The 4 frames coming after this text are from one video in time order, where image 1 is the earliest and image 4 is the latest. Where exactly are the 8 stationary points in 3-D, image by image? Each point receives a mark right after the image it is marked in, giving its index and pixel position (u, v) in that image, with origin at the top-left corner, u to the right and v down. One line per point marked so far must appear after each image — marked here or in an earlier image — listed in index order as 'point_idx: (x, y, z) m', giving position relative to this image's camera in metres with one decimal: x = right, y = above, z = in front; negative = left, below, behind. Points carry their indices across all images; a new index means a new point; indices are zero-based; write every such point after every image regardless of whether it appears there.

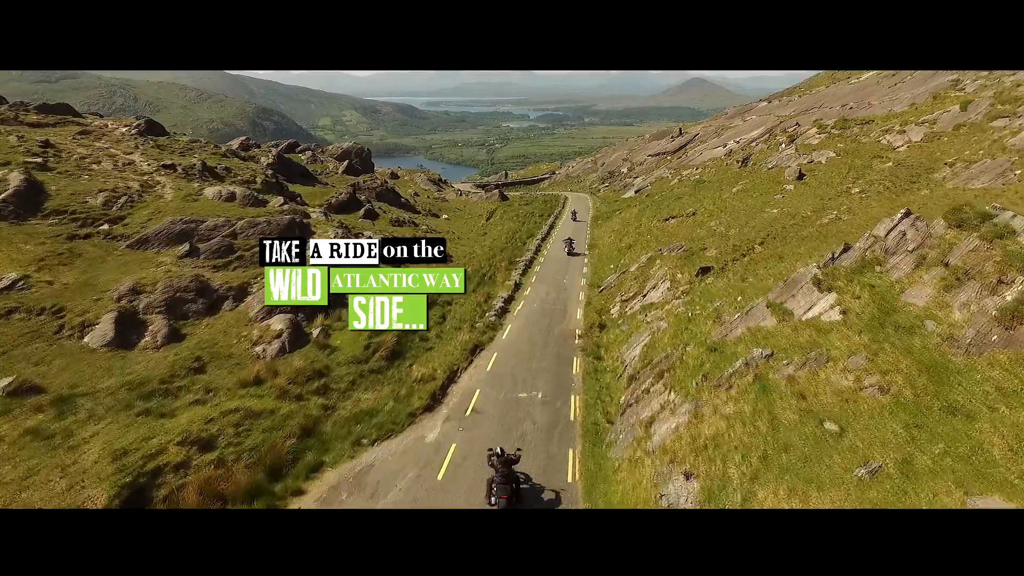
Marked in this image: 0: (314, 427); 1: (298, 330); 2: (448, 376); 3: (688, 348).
0: (-4.9, -3.5, +14.8) m
1: (-7.0, -1.3, +19.4) m
2: (-2.0, -2.8, +18.2) m
3: (+4.5, -1.5, +15.0) m
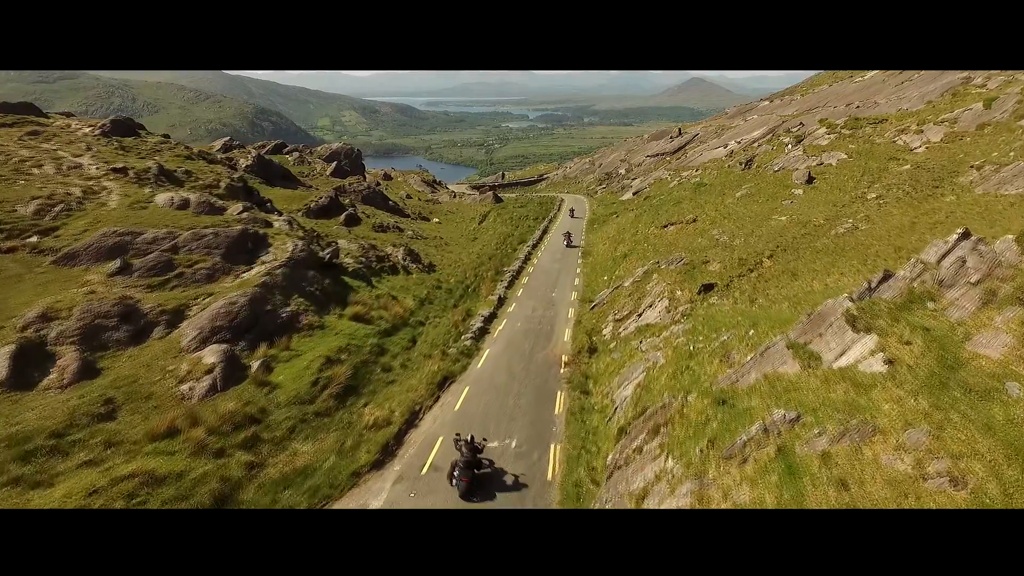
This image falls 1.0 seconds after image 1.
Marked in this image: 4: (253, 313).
0: (-5.7, -4.2, +12.0) m
1: (-7.8, -2.1, +16.6) m
2: (-2.8, -3.5, +15.5) m
3: (+3.7, -2.2, +12.3) m
4: (-8.1, -0.8, +18.6) m
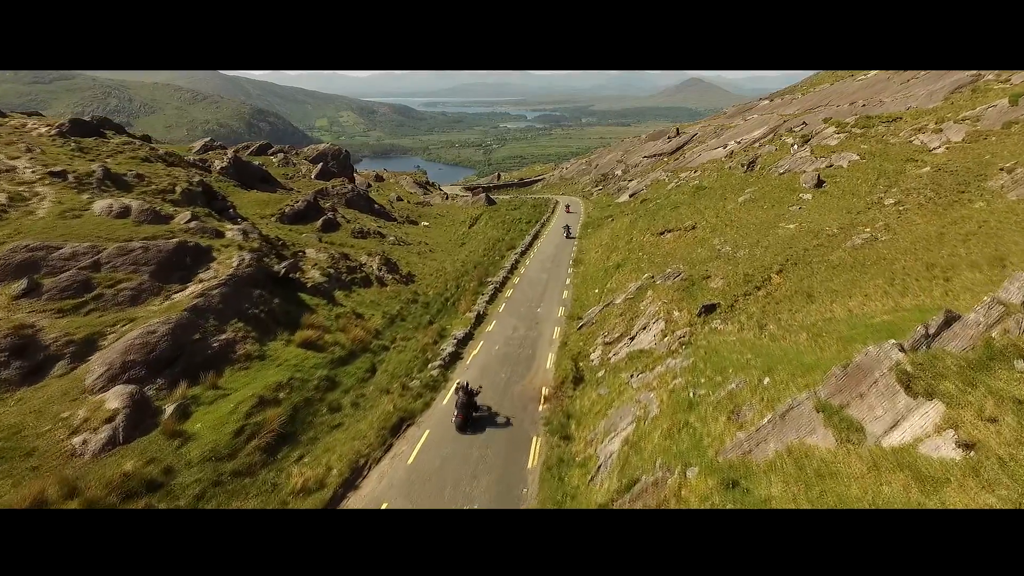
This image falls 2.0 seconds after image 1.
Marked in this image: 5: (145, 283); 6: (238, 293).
0: (-6.5, -4.9, +9.3) m
1: (-8.7, -2.8, +13.9) m
2: (-3.6, -4.2, +12.8) m
3: (+2.9, -2.9, +9.6) m
4: (-9.0, -1.5, +15.9) m
5: (-11.3, +0.2, +18.3) m
6: (-8.8, -0.2, +19.1) m
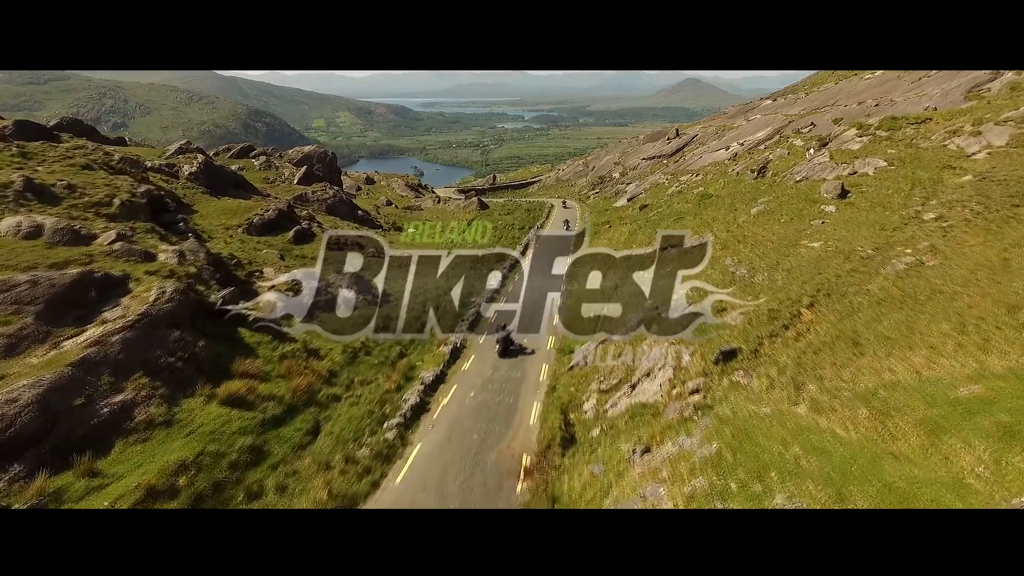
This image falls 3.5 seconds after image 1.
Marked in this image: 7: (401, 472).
0: (-7.2, -6.0, +5.7) m
1: (-9.3, -3.9, +10.3) m
2: (-4.3, -5.3, +9.2) m
3: (+2.2, -4.0, +6.0) m
4: (-9.7, -2.6, +12.3) m
5: (-12.0, -1.0, +14.7) m
6: (-9.5, -1.3, +15.5) m
7: (-2.6, -4.3, +14.1) m
